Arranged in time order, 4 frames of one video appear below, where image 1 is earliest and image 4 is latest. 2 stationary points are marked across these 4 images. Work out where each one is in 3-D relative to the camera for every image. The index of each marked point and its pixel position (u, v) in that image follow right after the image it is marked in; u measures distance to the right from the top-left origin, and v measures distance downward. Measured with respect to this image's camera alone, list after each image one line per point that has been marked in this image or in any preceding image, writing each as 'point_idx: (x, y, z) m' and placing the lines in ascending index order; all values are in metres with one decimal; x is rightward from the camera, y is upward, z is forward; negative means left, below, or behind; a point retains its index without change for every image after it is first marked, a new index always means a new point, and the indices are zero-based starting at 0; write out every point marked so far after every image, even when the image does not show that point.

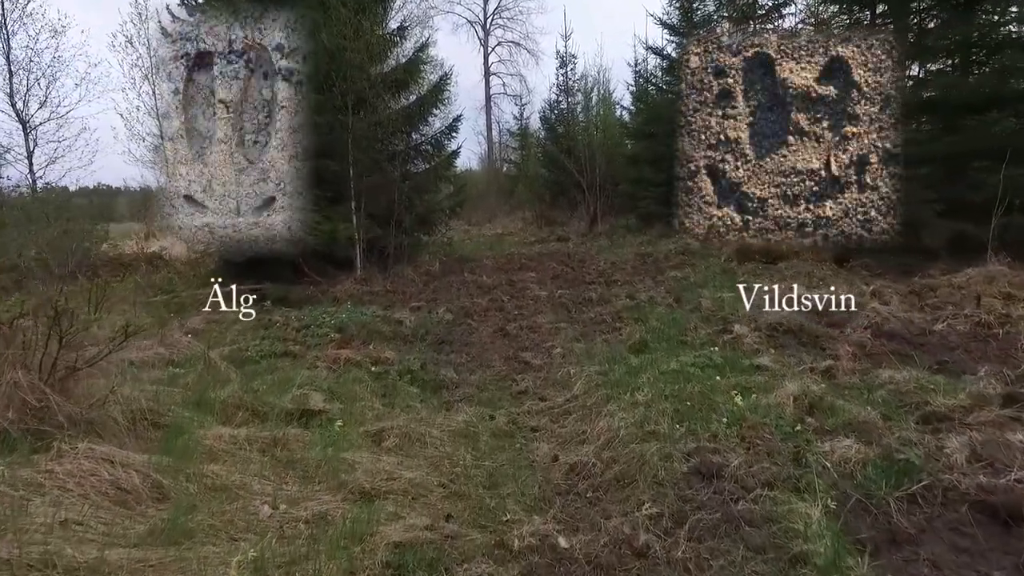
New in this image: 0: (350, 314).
0: (-1.5, -0.2, +6.3) m
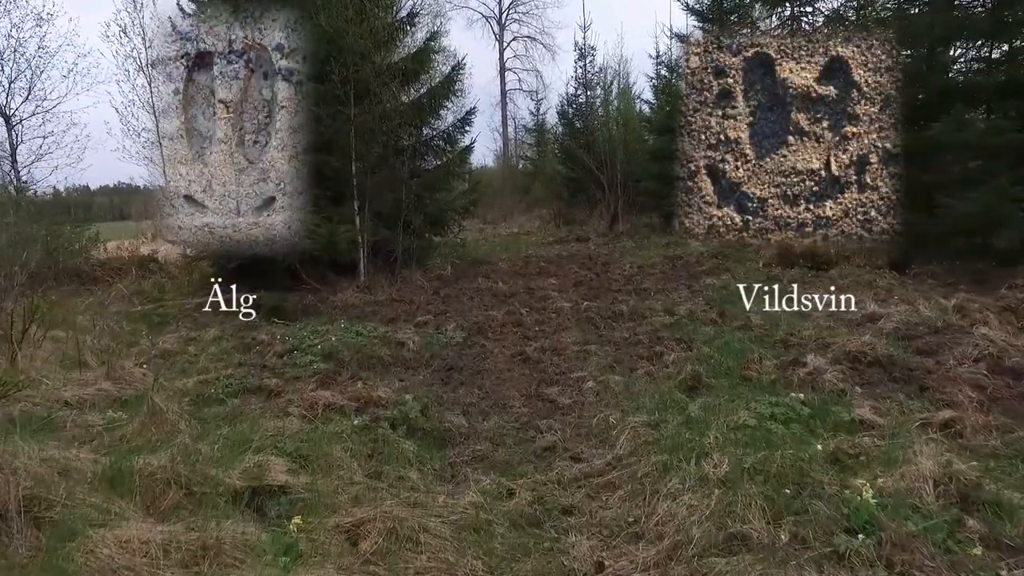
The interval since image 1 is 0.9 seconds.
0: (-1.4, -0.4, +5.4) m
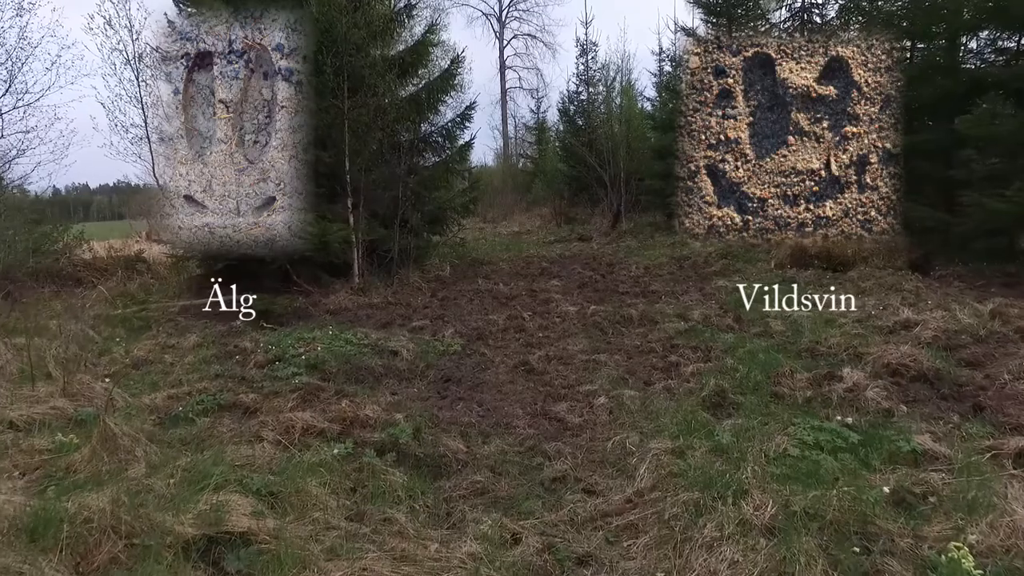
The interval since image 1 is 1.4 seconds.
0: (-1.4, -0.4, +5.0) m
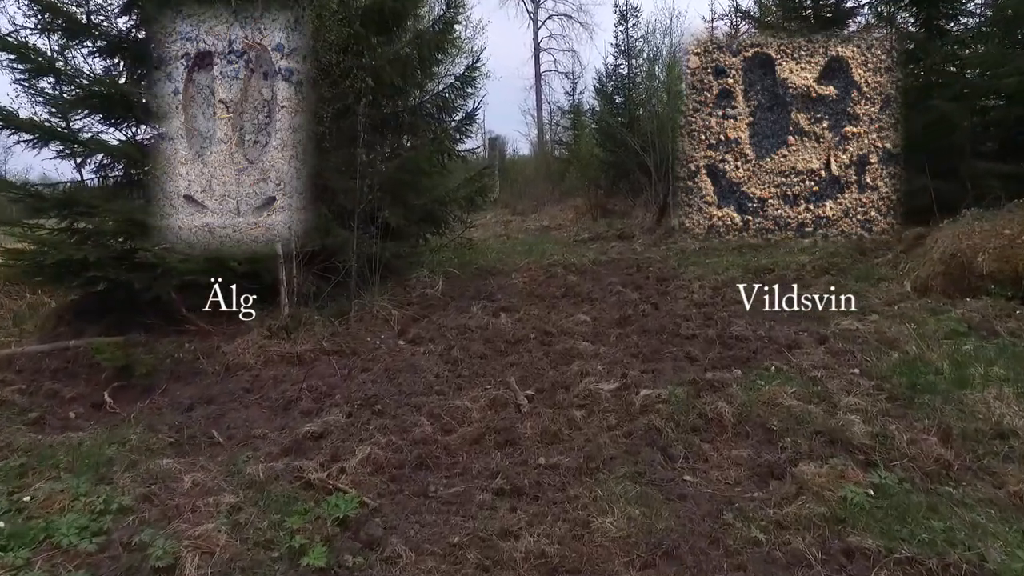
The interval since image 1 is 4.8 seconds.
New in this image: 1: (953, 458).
0: (-1.5, -0.8, +2.1) m
1: (+1.8, -0.7, +2.7) m
